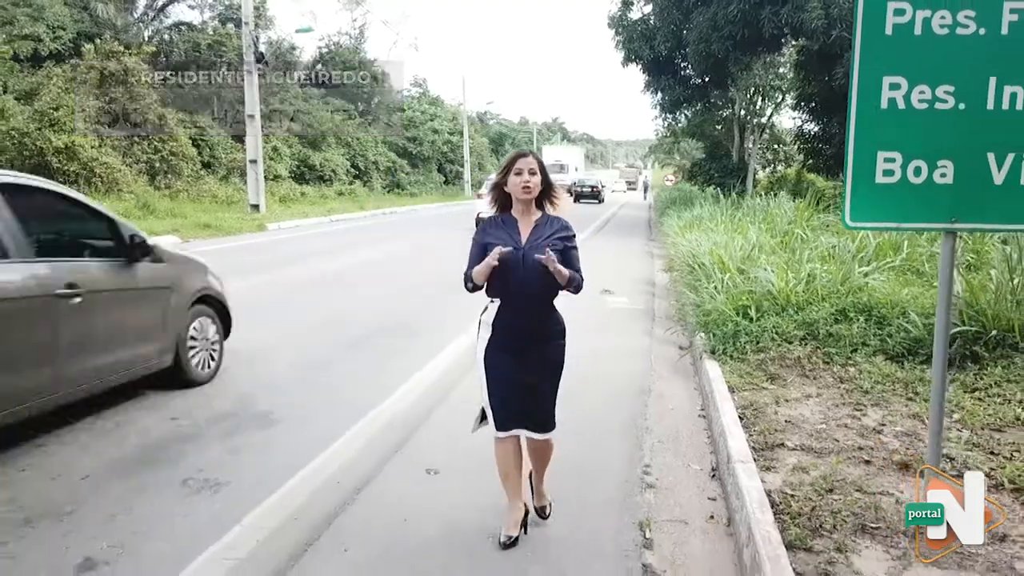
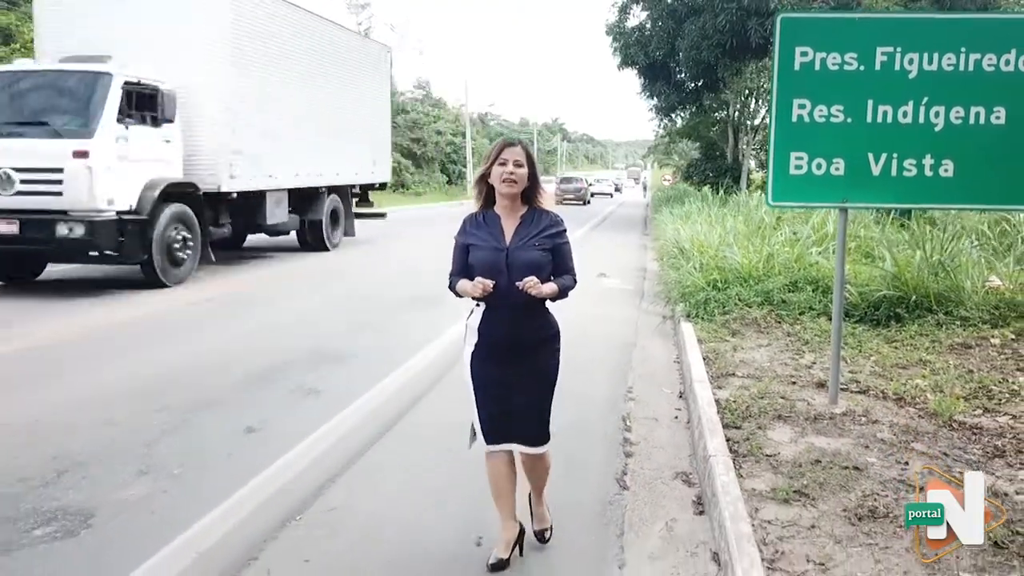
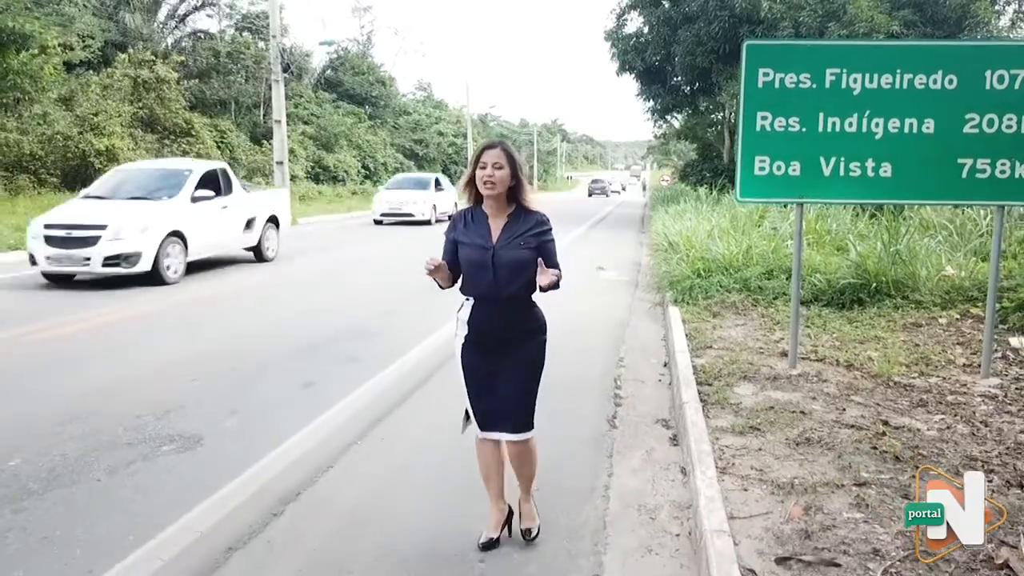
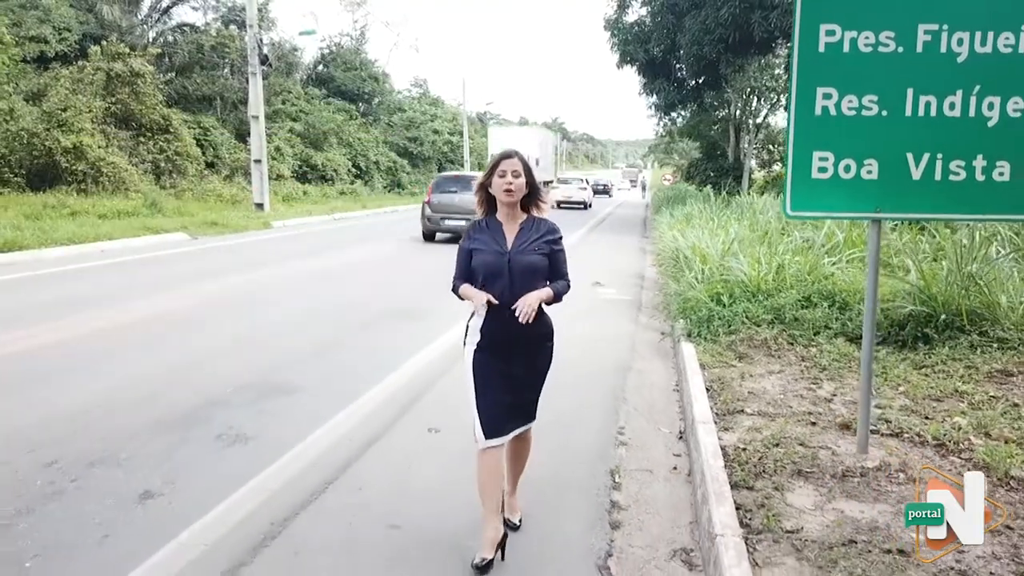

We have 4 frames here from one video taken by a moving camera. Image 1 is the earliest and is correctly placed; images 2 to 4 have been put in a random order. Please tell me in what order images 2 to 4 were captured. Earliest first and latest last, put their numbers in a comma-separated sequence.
4, 2, 3
